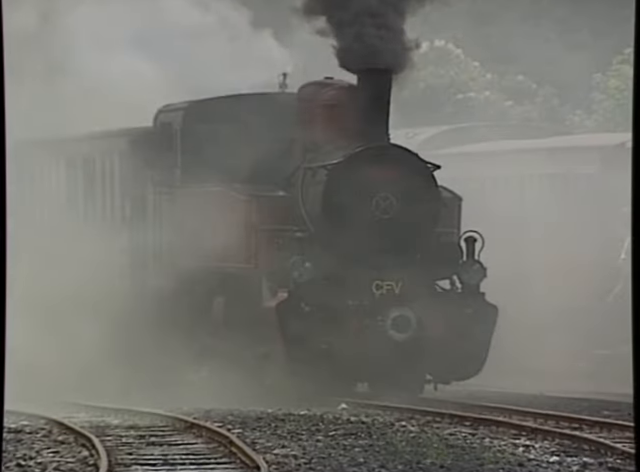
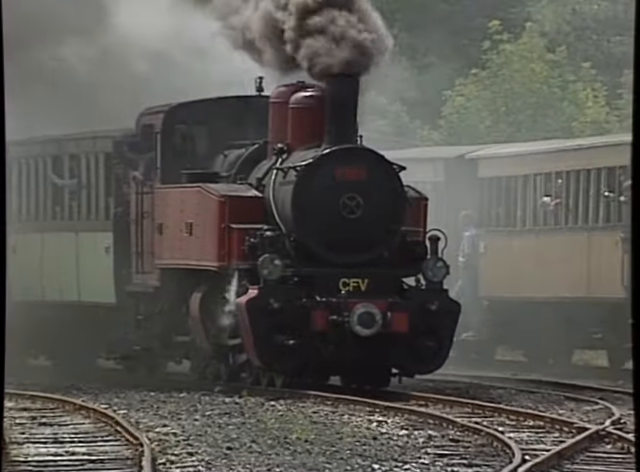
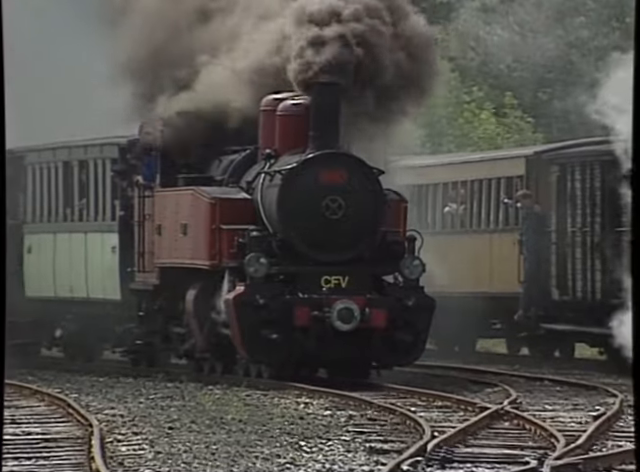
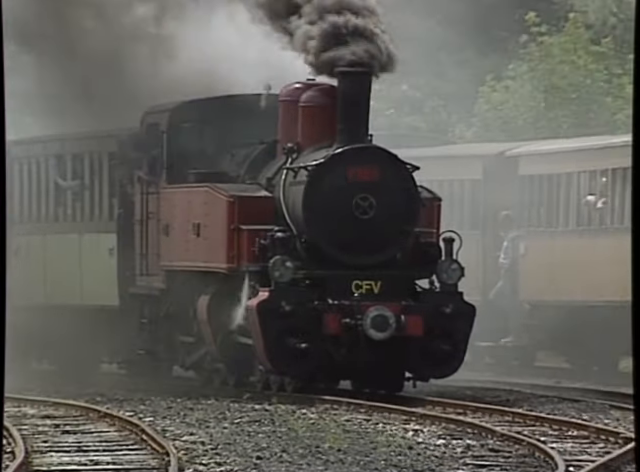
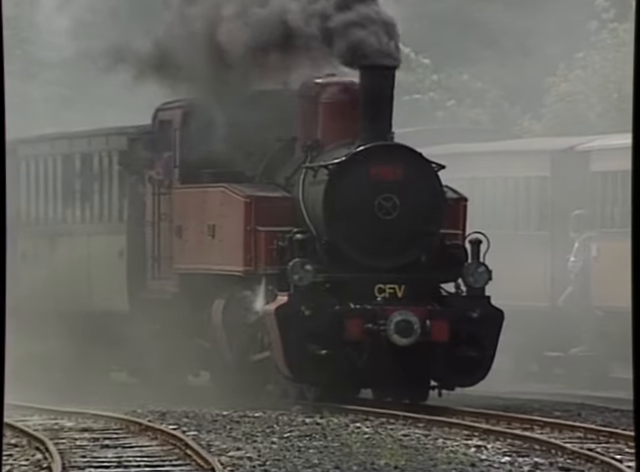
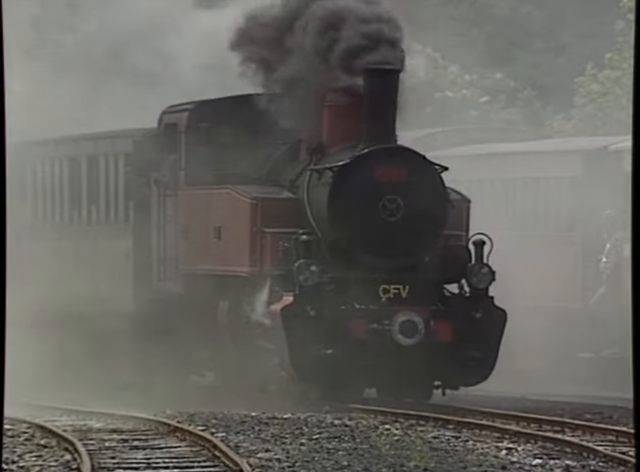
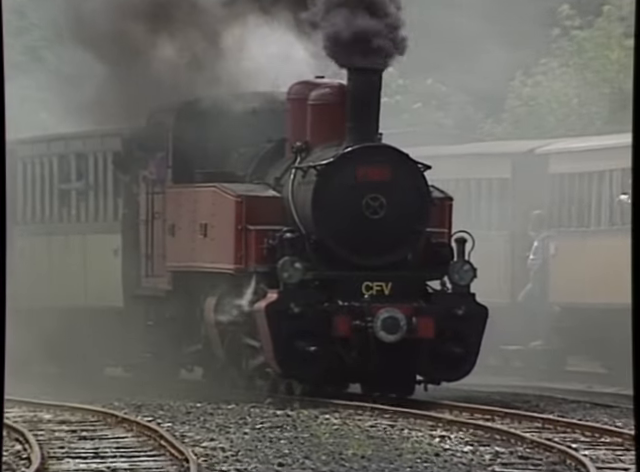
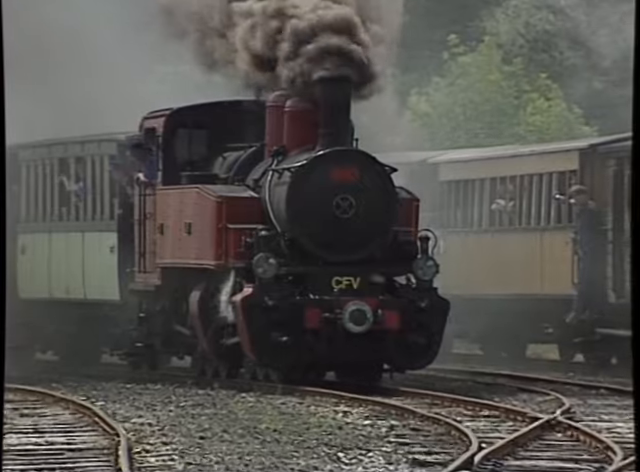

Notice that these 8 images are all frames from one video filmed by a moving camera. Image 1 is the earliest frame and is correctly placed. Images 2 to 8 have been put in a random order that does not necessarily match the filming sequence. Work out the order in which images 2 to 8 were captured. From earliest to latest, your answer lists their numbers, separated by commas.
6, 5, 7, 4, 2, 8, 3
